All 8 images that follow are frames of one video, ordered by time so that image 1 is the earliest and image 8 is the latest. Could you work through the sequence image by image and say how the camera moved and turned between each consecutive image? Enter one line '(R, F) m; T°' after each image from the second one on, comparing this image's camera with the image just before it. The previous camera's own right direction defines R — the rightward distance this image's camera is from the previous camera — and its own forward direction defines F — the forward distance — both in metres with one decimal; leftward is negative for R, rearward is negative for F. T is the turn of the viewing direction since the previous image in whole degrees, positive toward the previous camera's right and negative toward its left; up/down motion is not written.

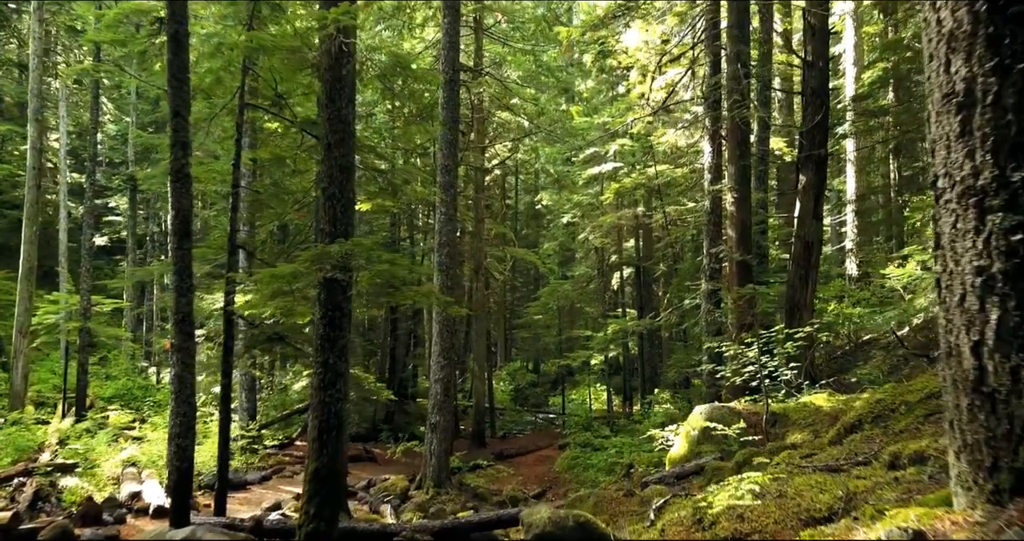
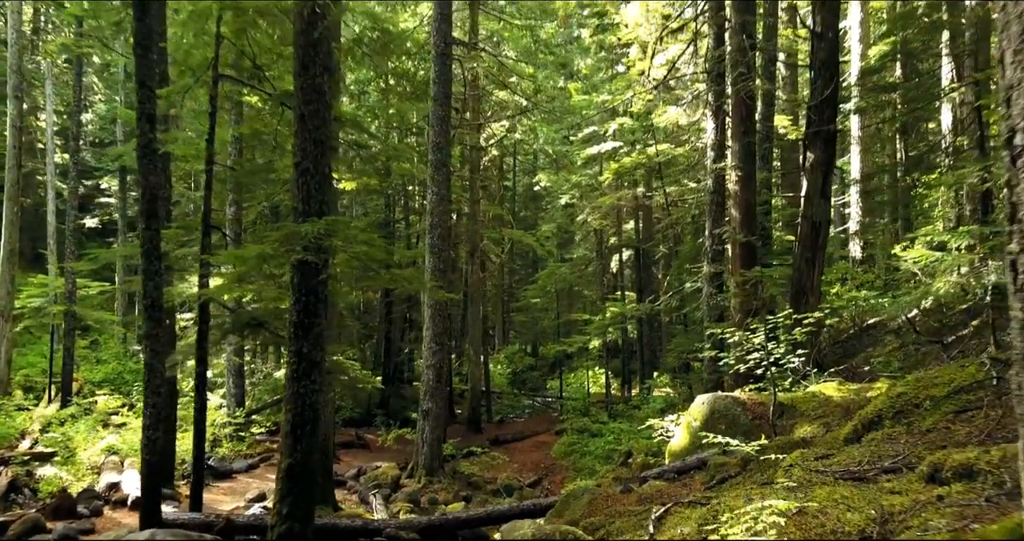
(+0.1, +0.5) m; 0°
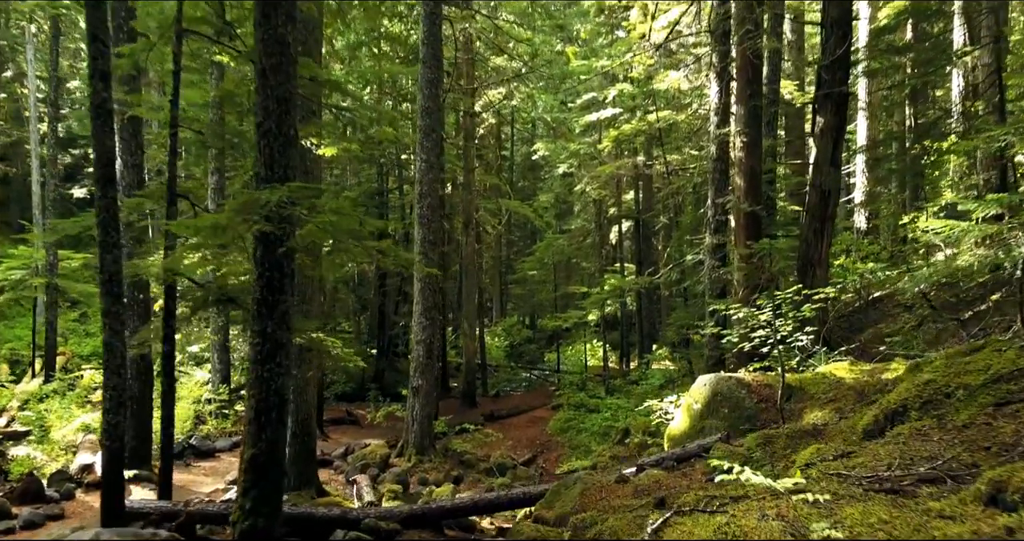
(+0.1, +0.5) m; 0°
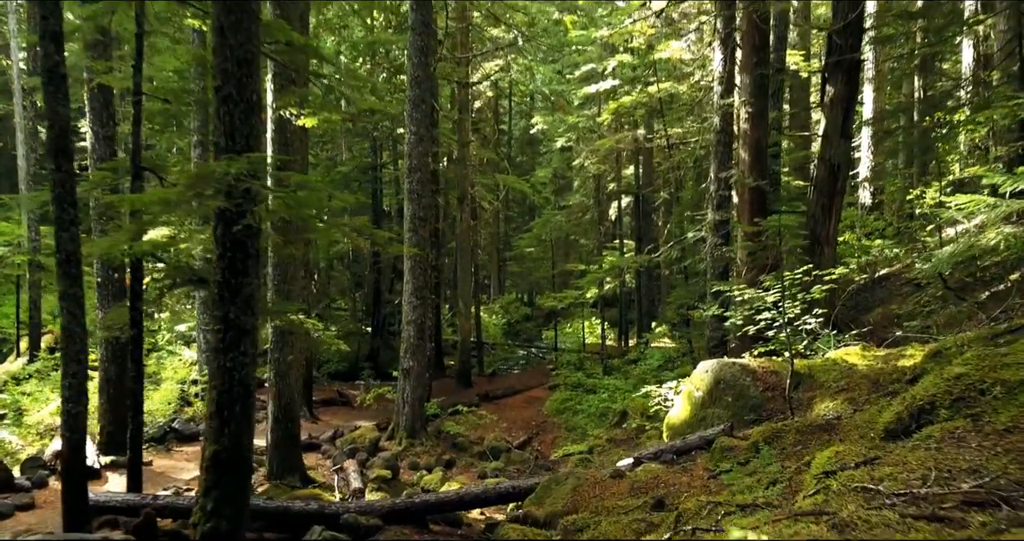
(+0.1, +0.5) m; 0°
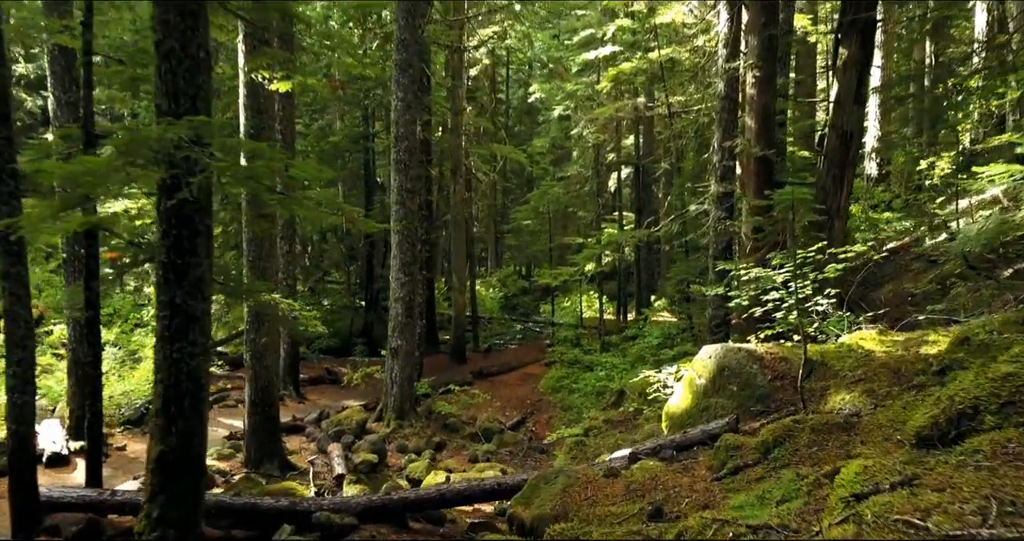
(+0.1, +0.5) m; 0°
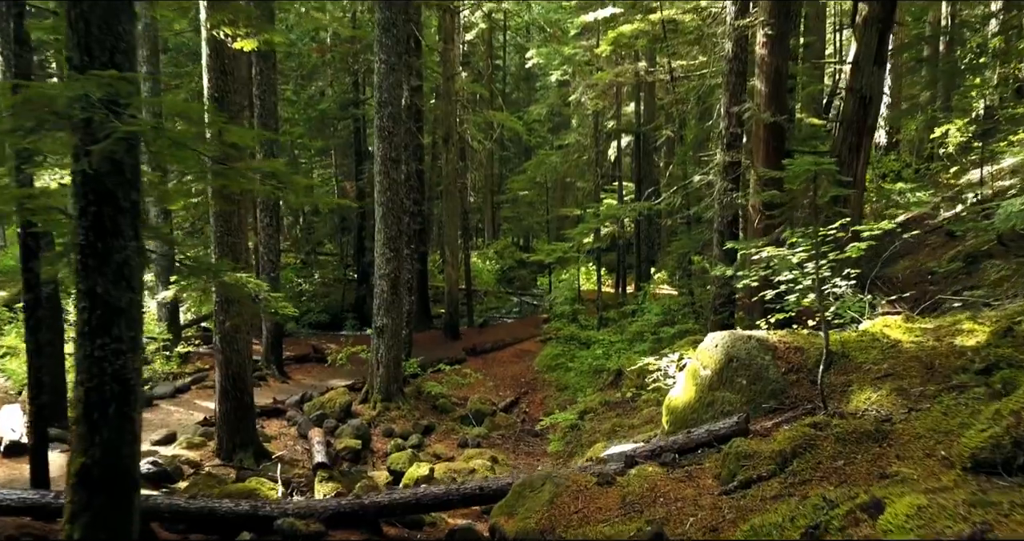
(+0.1, +0.6) m; 0°
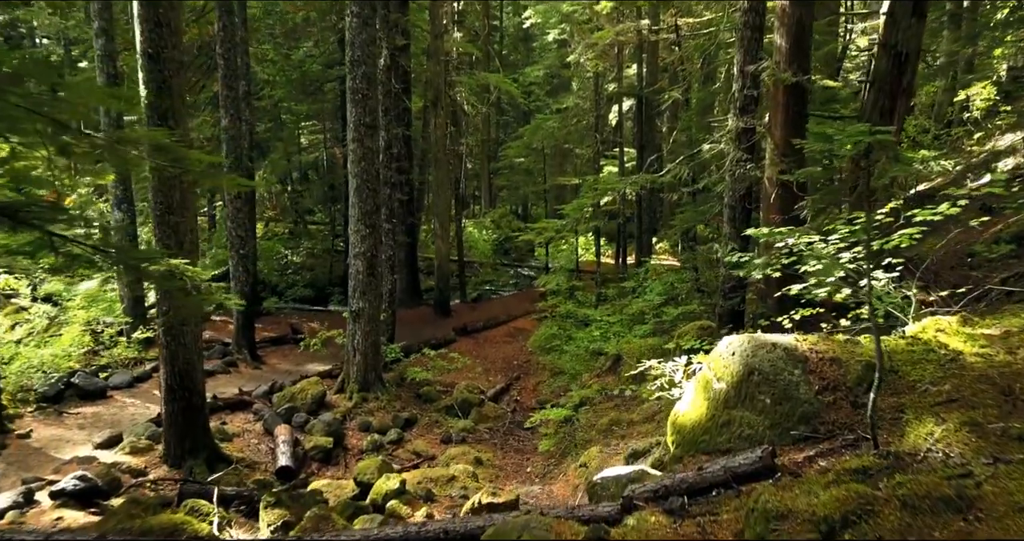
(+0.2, +1.0) m; 0°
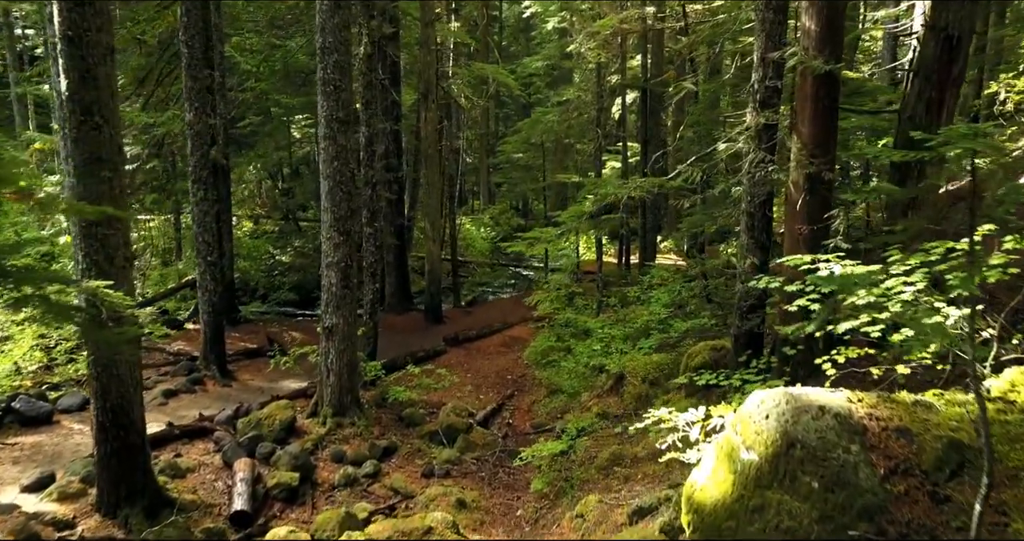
(+0.1, +1.0) m; 0°
